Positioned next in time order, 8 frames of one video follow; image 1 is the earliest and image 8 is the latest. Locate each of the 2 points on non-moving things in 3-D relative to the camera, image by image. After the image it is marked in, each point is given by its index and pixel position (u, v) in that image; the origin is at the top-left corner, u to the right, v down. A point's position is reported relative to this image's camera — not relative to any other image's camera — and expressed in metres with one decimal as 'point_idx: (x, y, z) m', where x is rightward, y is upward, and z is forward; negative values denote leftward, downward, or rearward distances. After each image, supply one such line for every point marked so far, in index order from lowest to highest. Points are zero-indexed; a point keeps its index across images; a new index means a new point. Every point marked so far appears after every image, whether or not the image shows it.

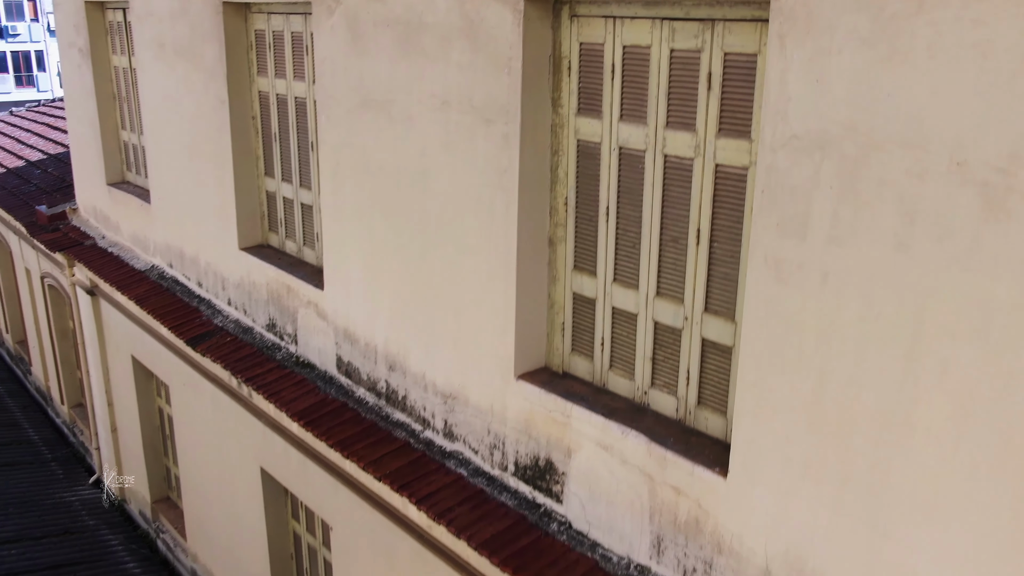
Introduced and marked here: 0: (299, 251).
0: (-1.4, +0.3, +6.2) m
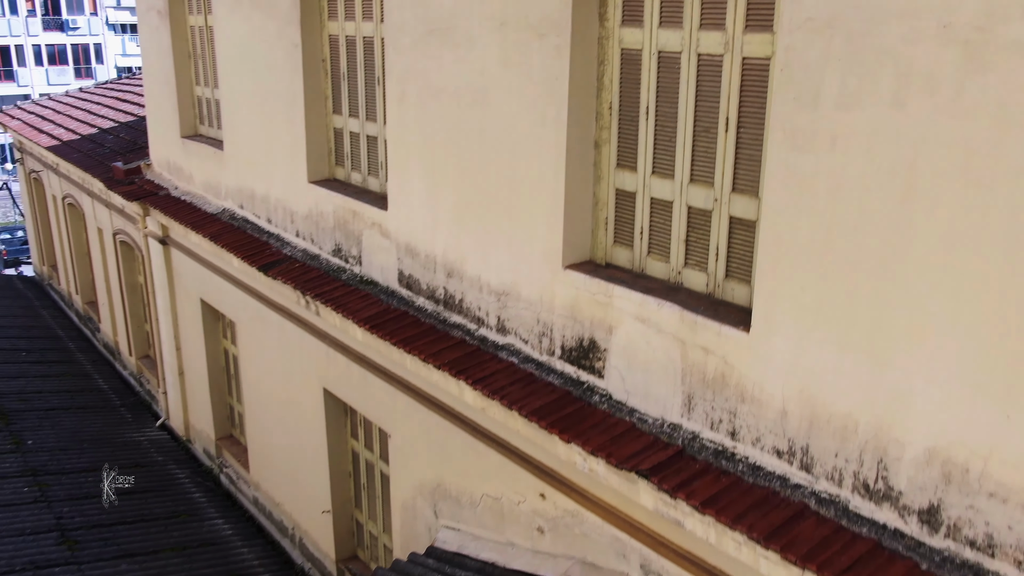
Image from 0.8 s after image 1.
0: (-1.1, +0.8, +6.8) m
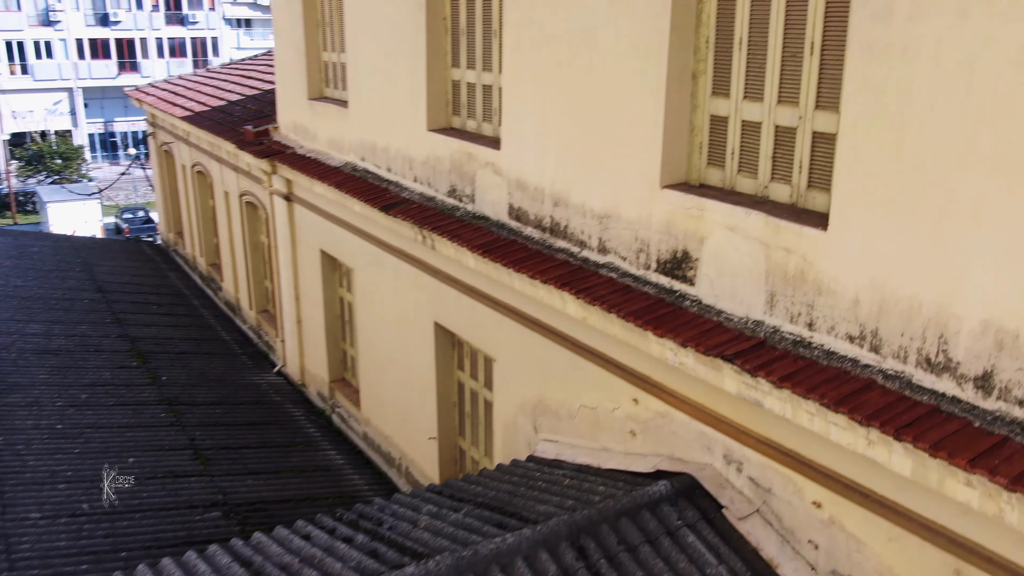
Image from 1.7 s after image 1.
0: (-0.3, +1.3, +7.4) m
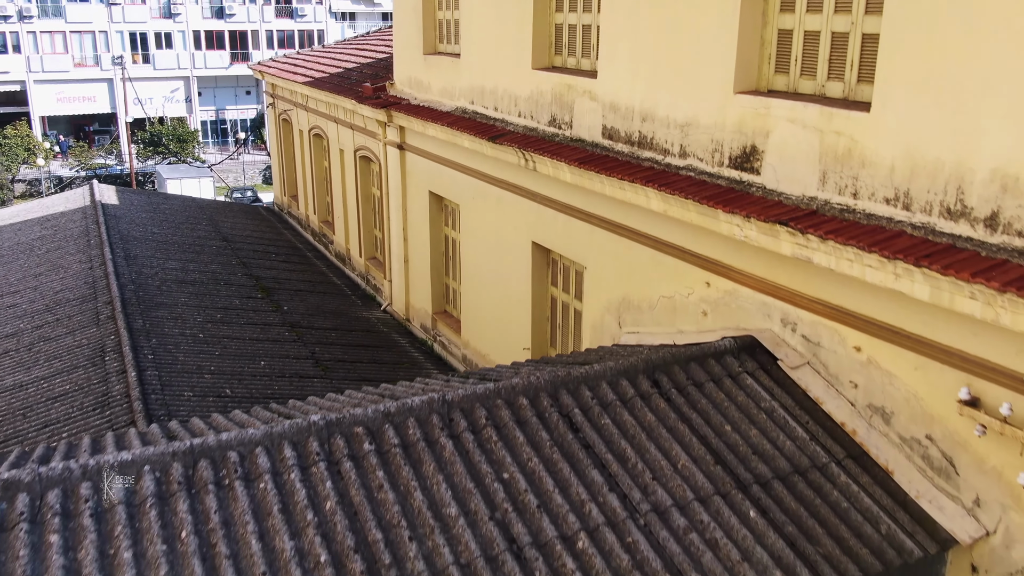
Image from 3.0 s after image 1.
0: (+0.6, +2.0, +8.5) m
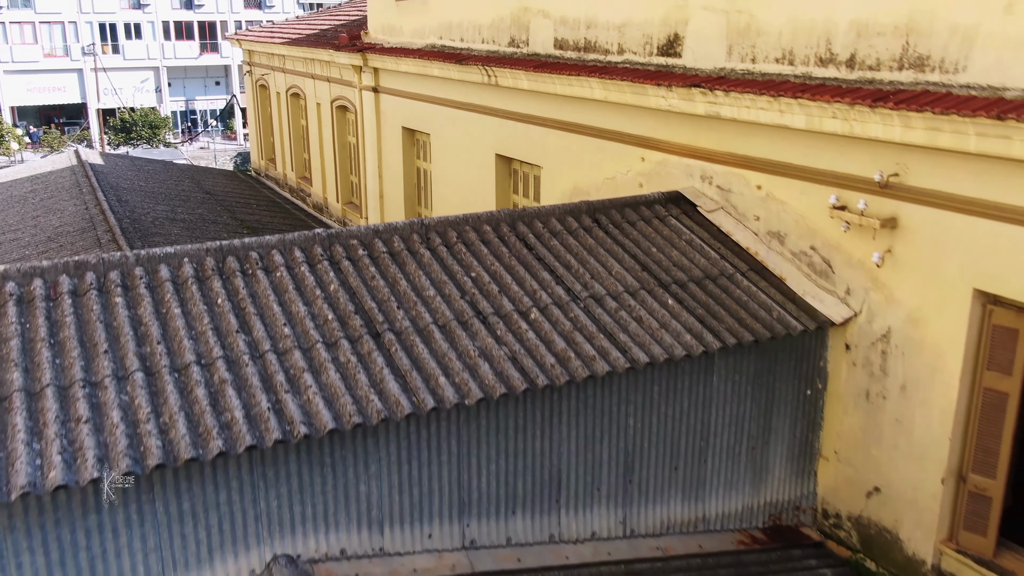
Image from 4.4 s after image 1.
0: (+0.2, +3.1, +9.7) m
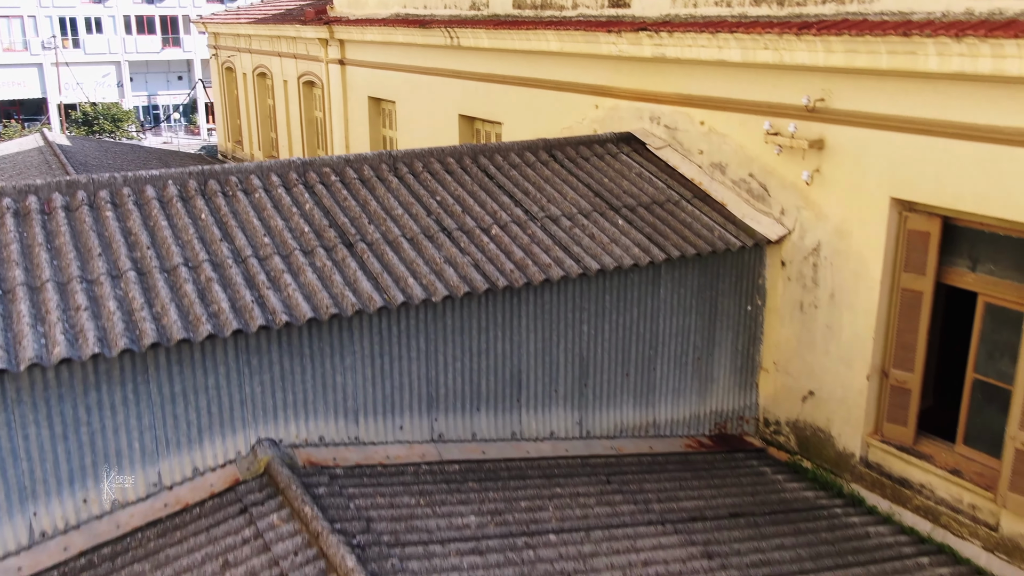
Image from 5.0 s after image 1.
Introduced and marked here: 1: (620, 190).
0: (-0.2, +3.6, +10.2) m
1: (+0.8, +0.7, +7.0) m
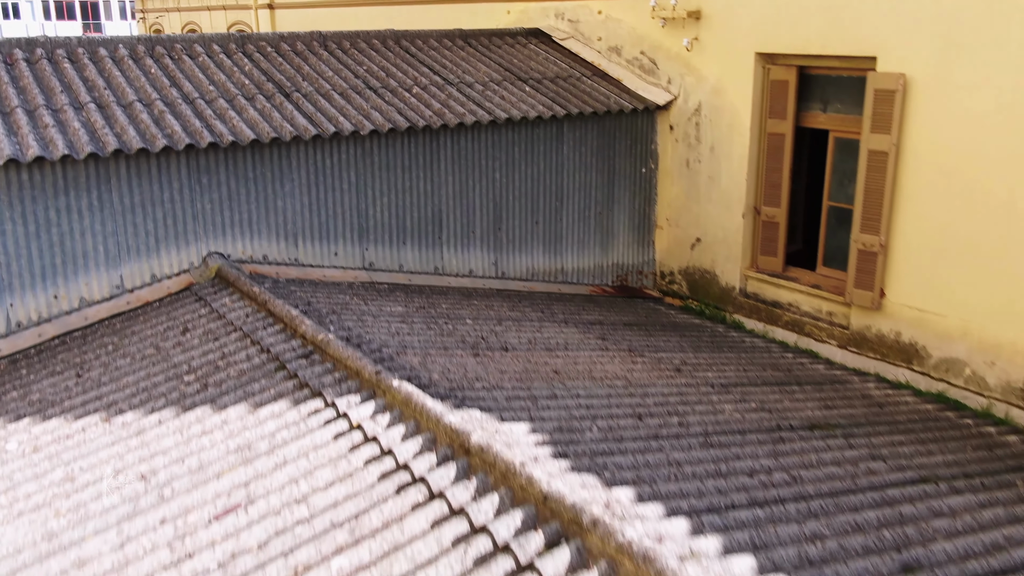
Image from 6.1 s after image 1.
0: (-1.2, +4.7, +11.0) m
1: (+0.1, +1.8, +7.9) m
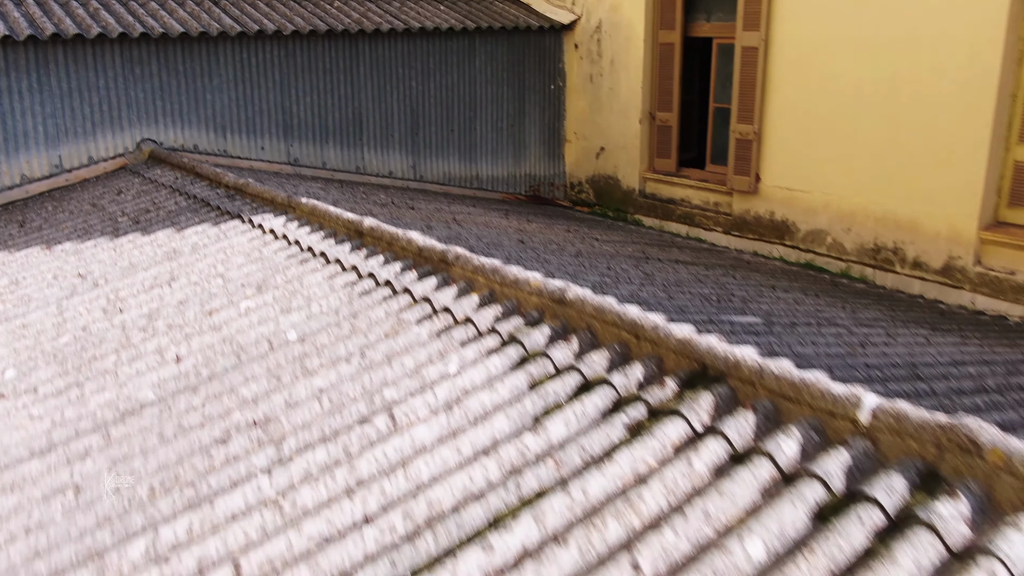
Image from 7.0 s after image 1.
0: (-2.1, +5.5, +11.5) m
1: (-0.6, +2.7, +8.5) m
